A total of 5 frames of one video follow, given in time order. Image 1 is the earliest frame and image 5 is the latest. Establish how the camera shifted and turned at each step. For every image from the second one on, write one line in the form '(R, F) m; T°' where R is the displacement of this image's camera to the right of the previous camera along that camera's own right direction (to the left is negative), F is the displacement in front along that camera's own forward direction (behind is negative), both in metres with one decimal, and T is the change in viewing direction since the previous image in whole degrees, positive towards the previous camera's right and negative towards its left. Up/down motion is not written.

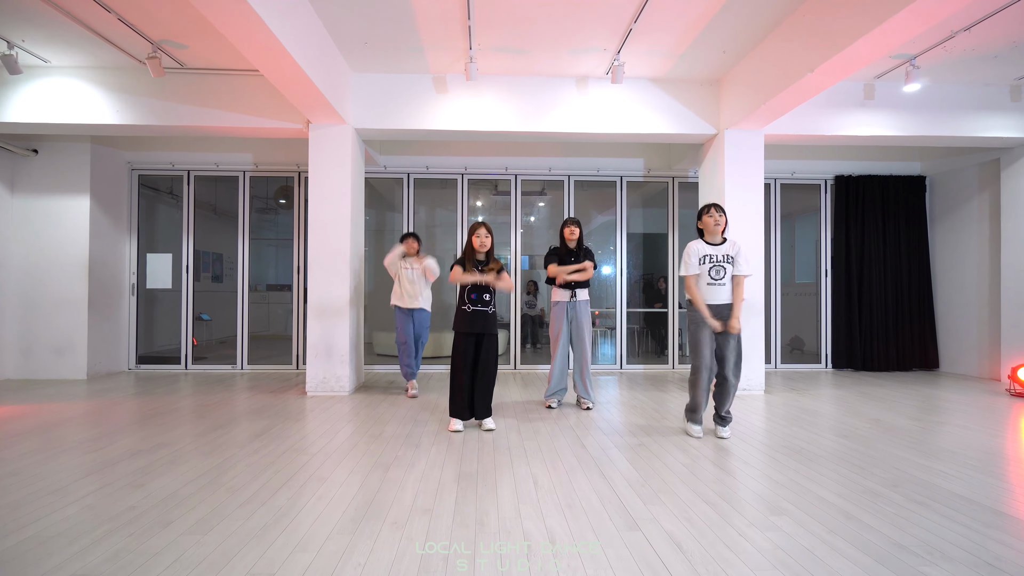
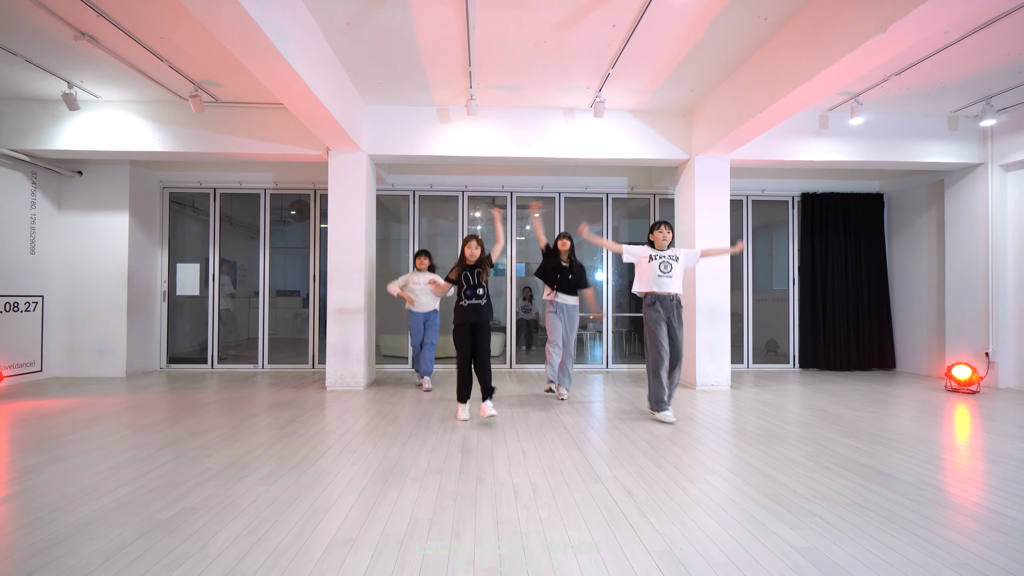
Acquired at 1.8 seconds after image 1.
(0.0, -0.6) m; 0°
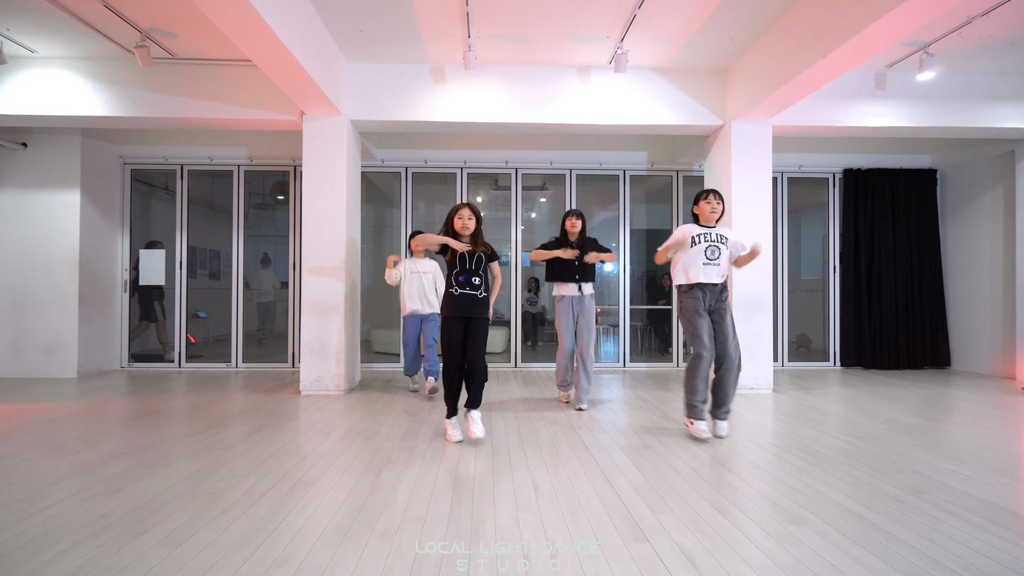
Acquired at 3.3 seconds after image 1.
(0.0, +0.8) m; 0°
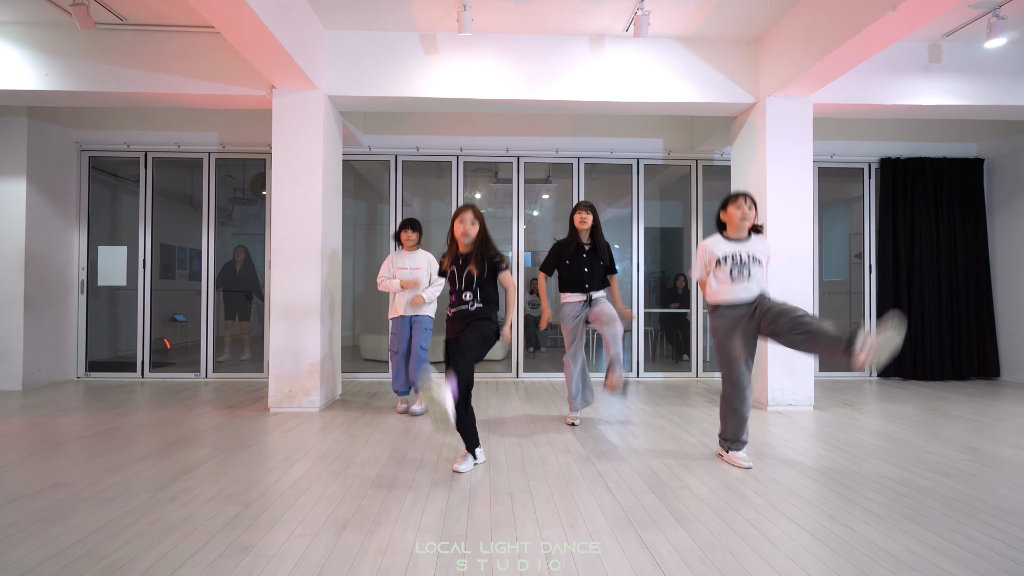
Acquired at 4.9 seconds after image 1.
(0.0, +0.6) m; 0°
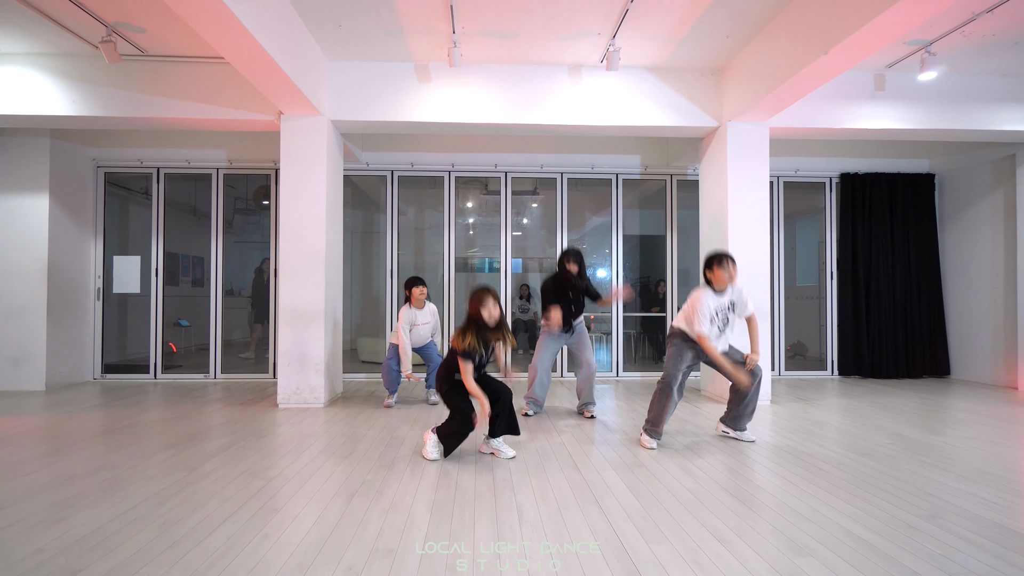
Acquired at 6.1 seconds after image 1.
(+0.1, -0.4) m; +1°
